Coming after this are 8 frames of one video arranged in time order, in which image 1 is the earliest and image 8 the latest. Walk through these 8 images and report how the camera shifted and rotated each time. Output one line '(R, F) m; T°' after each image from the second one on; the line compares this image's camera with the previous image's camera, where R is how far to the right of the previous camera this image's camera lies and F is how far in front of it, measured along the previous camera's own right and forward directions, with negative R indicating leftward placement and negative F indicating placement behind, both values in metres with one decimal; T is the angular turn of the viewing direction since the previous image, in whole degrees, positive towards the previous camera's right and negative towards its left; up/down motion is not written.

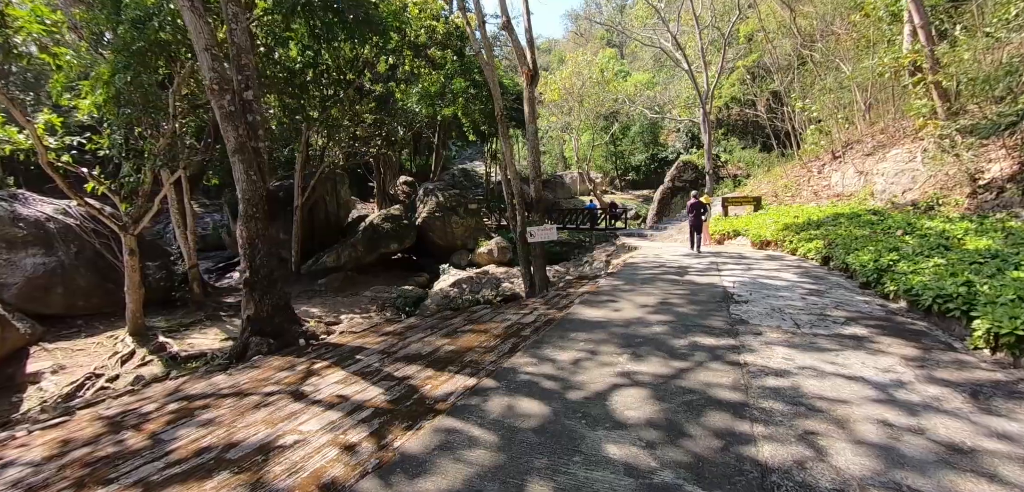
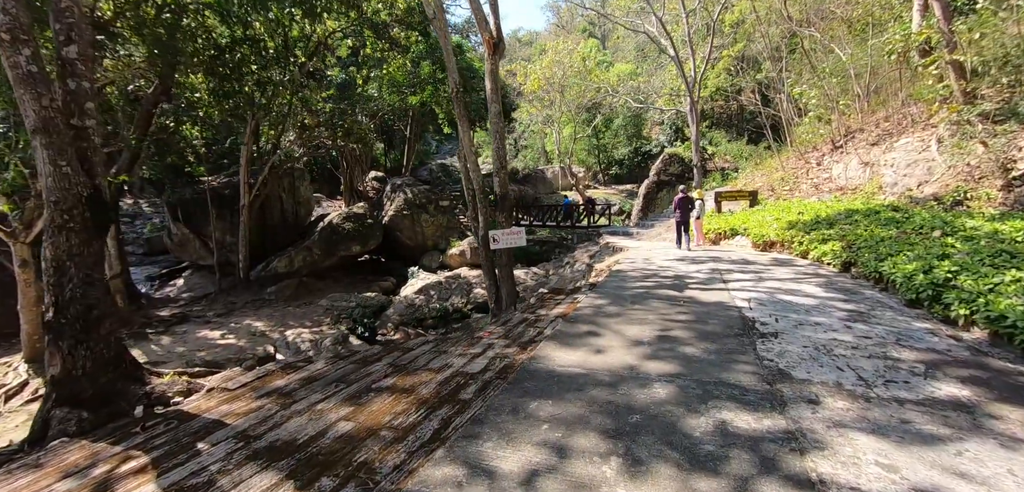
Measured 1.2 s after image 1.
(+0.3, +1.2) m; +2°
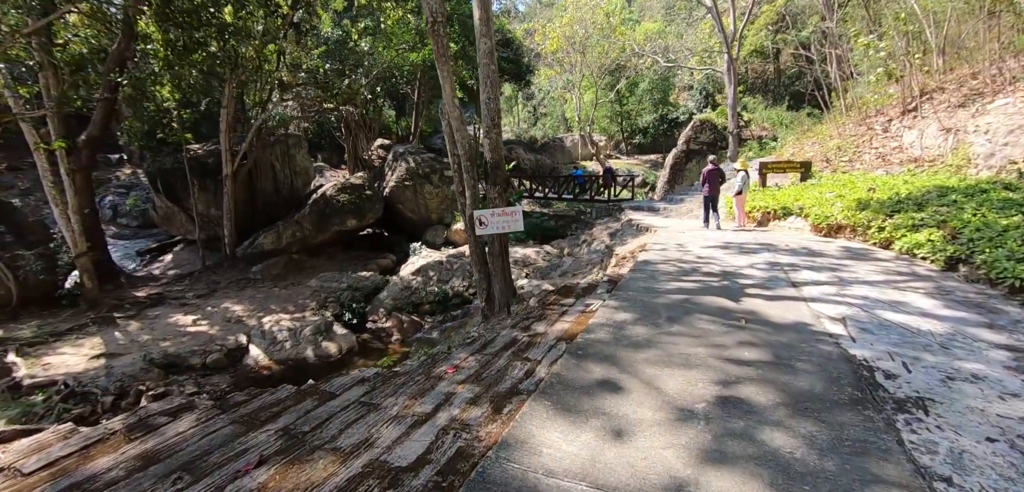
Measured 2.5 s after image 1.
(+0.2, +1.3) m; -2°
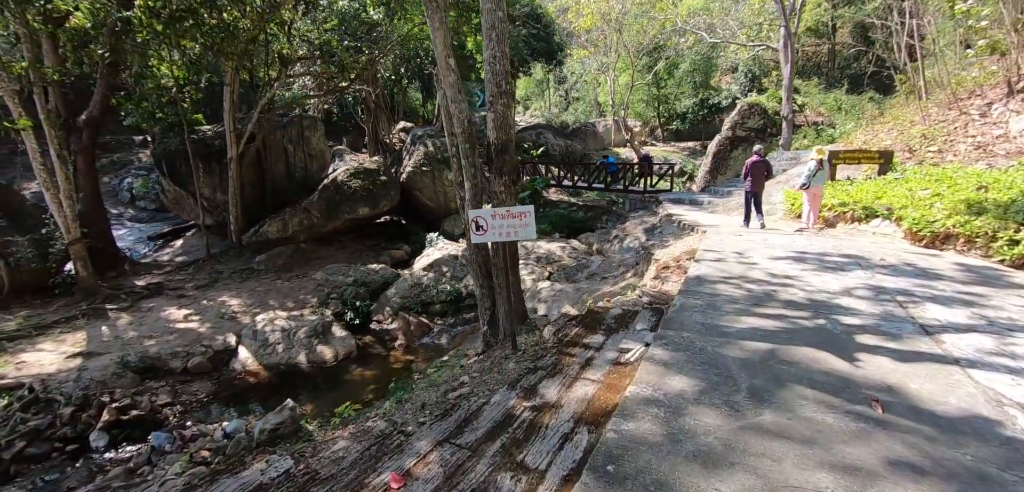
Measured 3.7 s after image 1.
(+0.1, +1.0) m; -3°
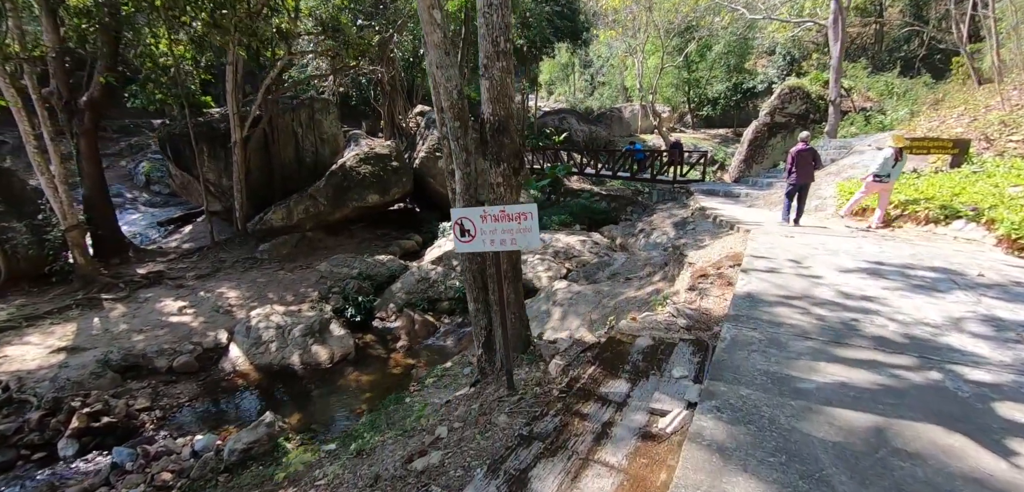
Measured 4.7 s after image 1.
(+0.1, +0.7) m; -3°
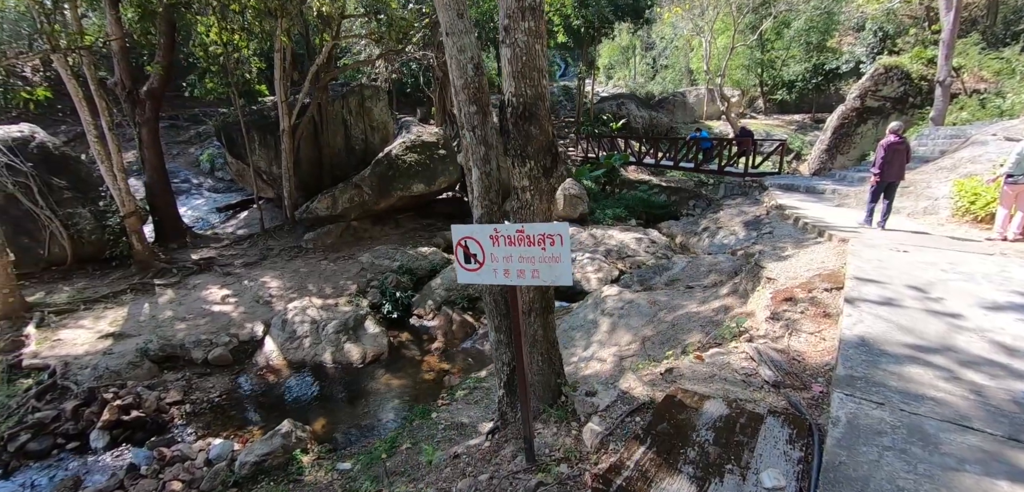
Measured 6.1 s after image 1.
(+0.1, +0.6) m; -6°
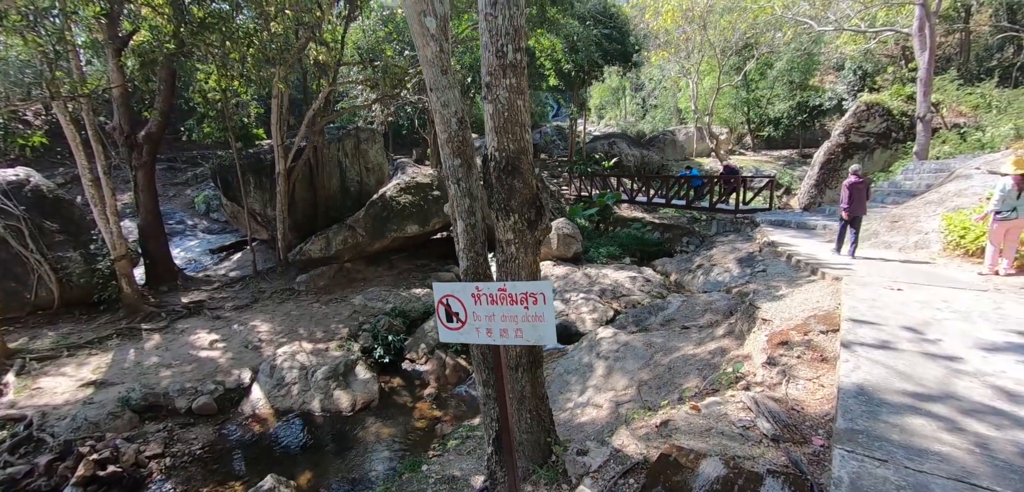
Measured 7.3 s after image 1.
(0.0, 0.0) m; 0°
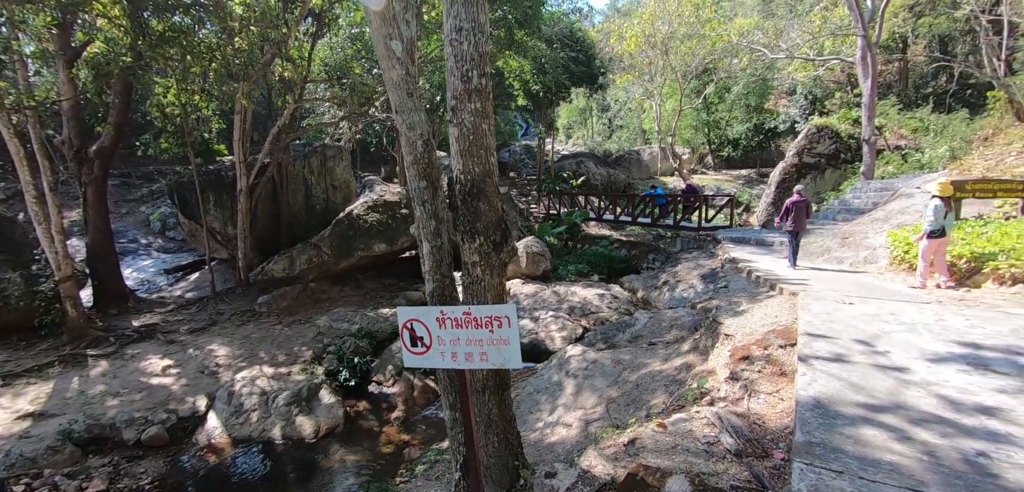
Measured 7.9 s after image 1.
(0.0, 0.0) m; +4°
